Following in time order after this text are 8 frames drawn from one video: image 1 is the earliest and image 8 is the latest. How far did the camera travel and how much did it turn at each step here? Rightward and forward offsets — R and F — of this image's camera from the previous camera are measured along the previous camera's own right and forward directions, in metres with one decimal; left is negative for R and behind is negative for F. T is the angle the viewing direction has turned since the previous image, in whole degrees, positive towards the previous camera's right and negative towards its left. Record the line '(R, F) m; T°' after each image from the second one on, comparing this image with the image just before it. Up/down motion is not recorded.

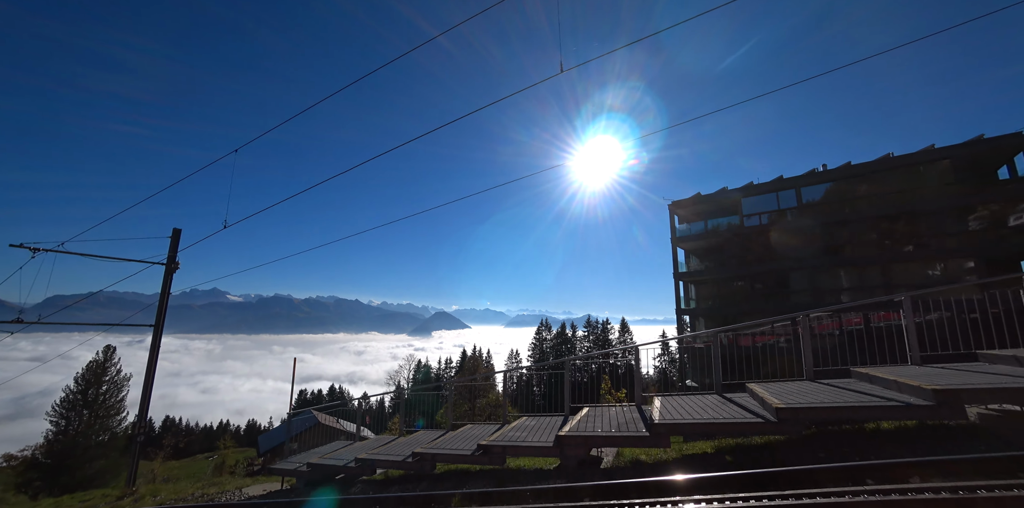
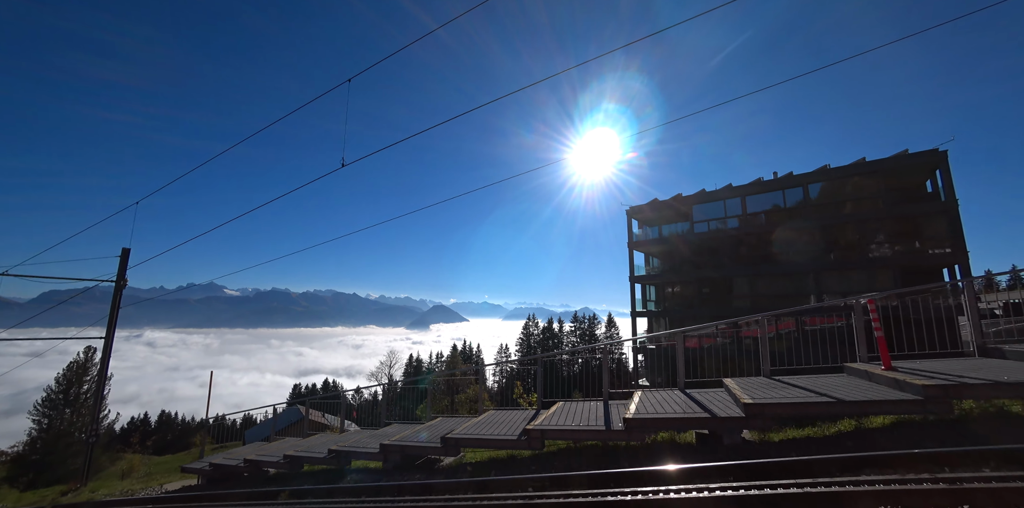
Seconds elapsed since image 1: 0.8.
(+0.6, -0.3) m; 0°
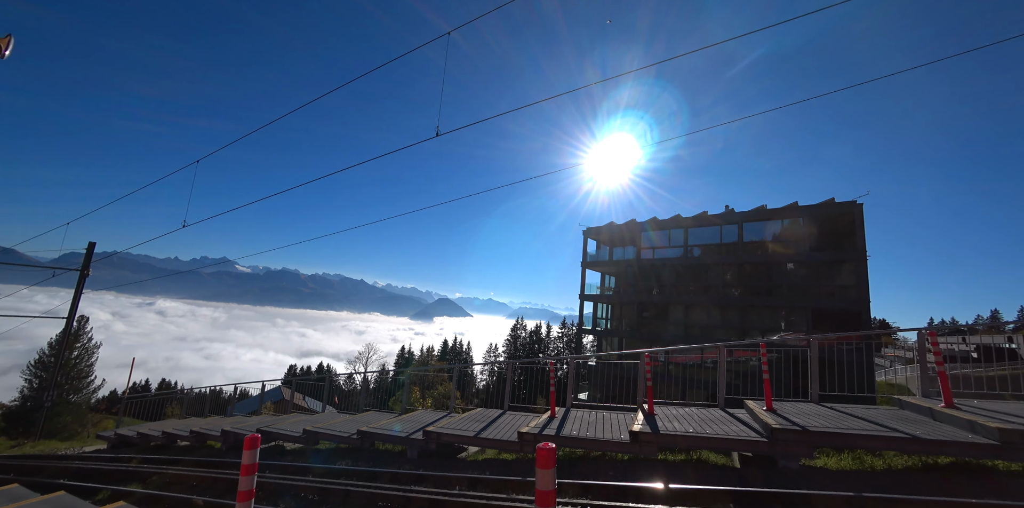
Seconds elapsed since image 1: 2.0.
(+0.9, -0.5) m; -1°
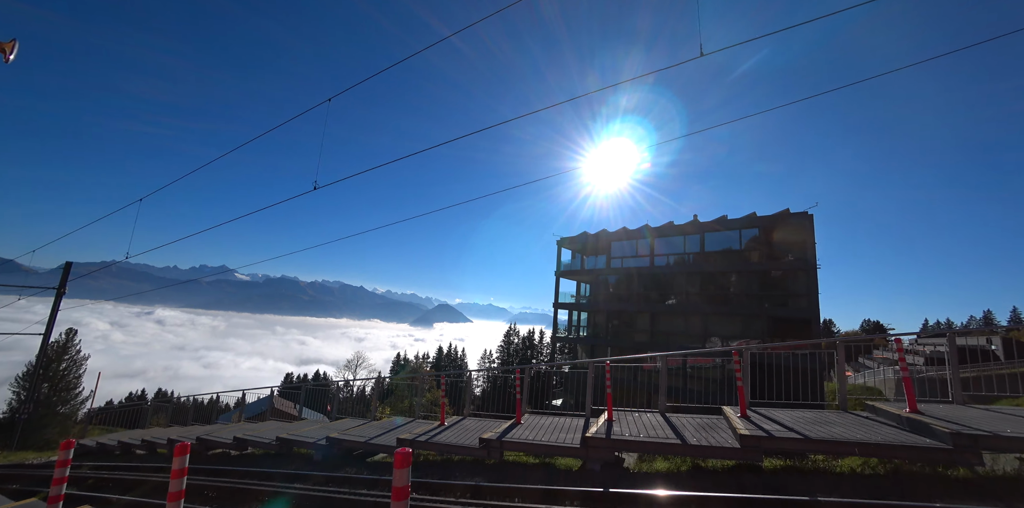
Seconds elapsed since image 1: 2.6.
(+0.4, -0.3) m; 0°
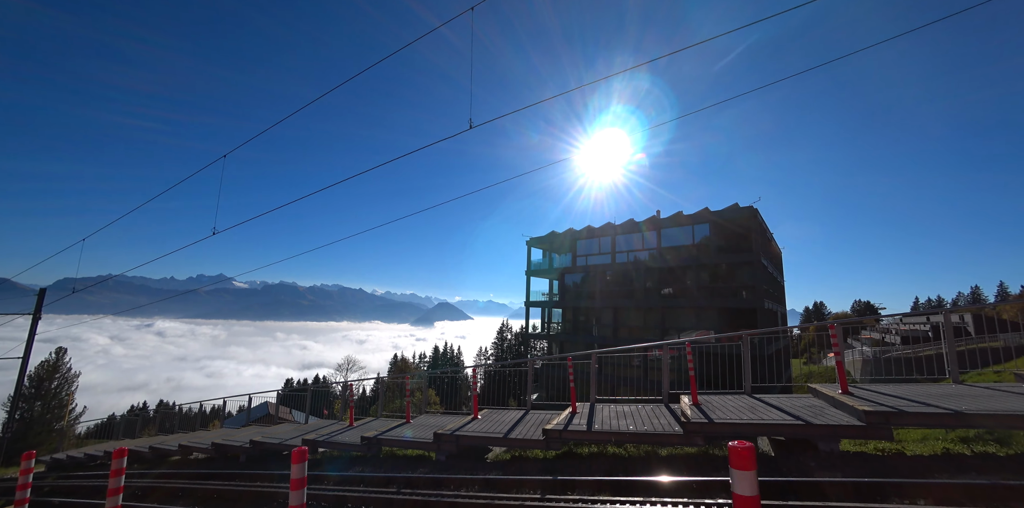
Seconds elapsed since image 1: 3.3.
(+0.5, -0.3) m; 0°
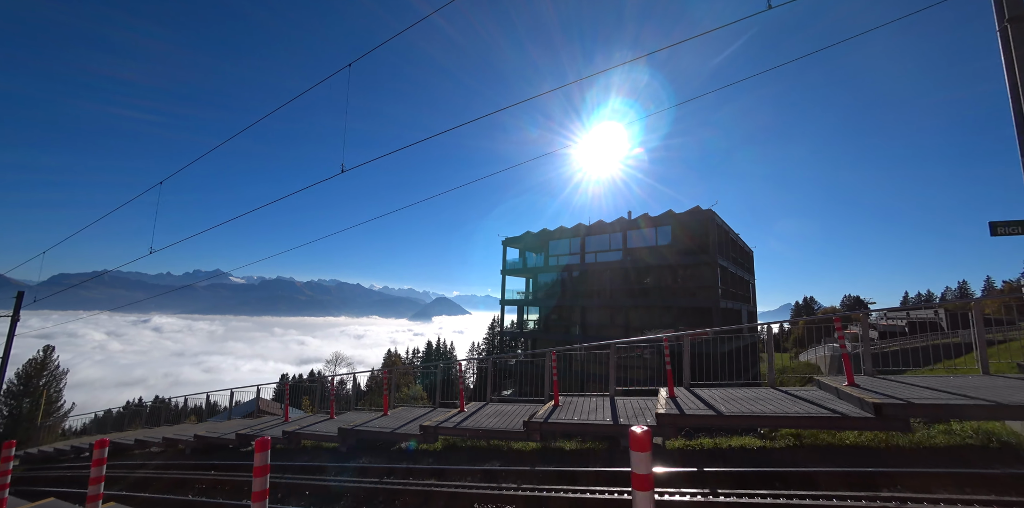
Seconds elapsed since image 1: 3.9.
(+0.4, -0.2) m; 0°
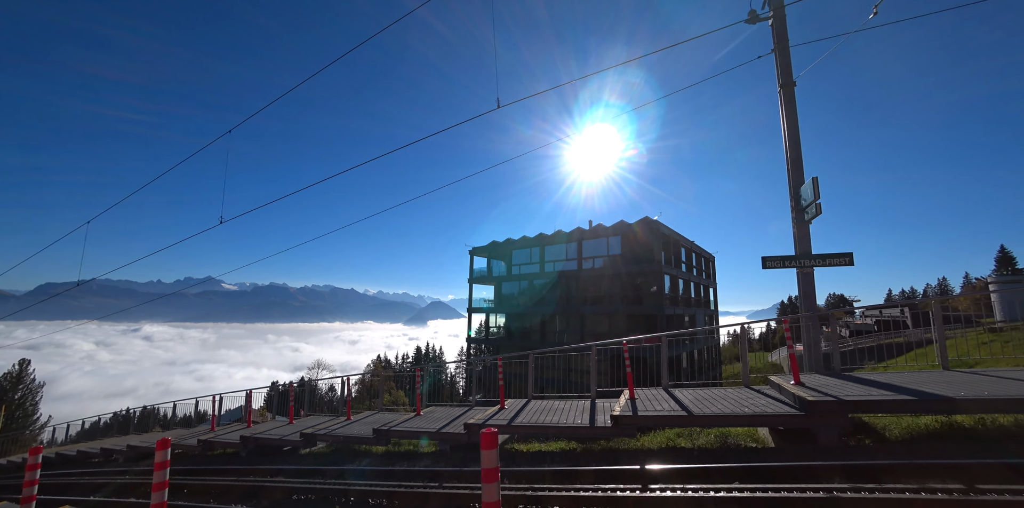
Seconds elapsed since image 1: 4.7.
(+0.6, -0.3) m; +1°
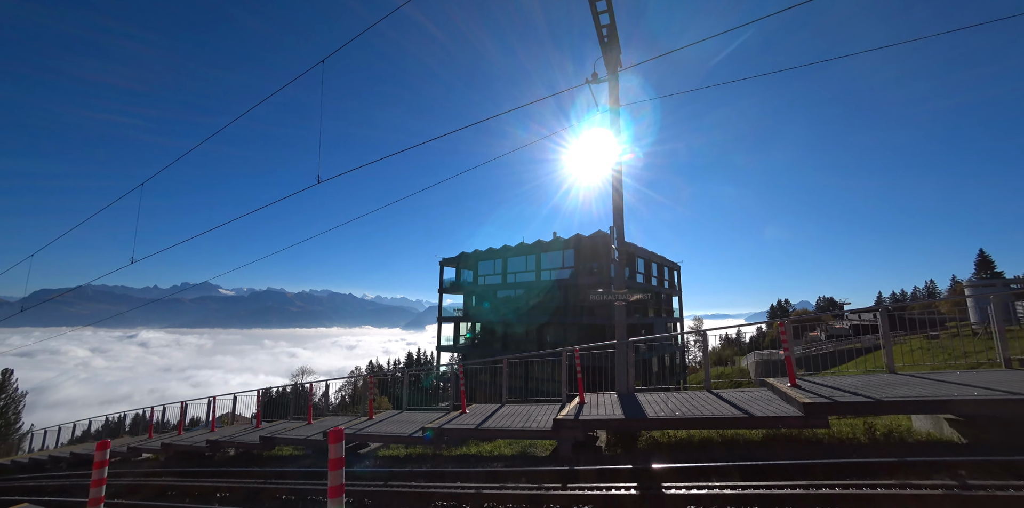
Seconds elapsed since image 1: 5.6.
(+0.6, -0.3) m; 0°
